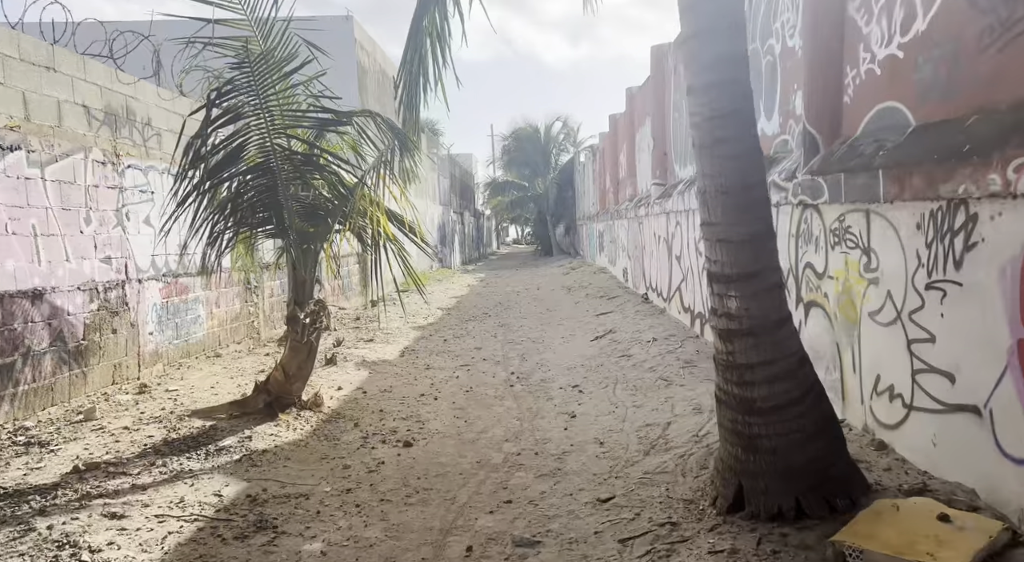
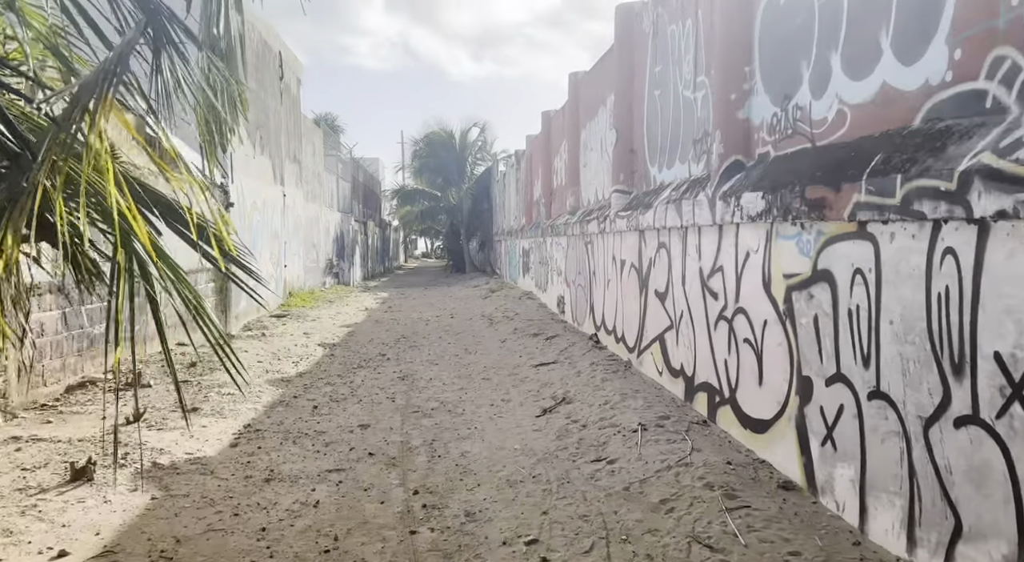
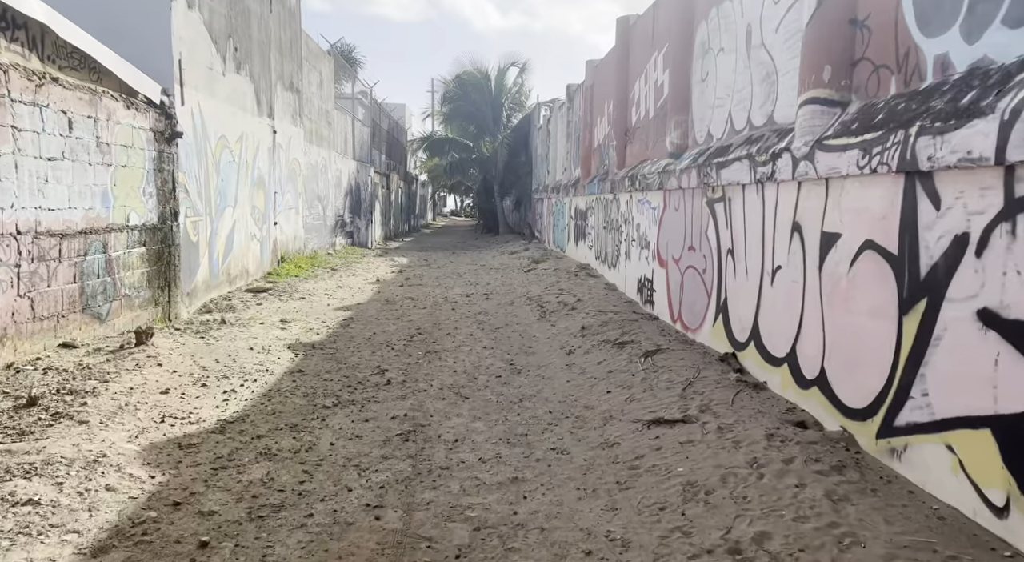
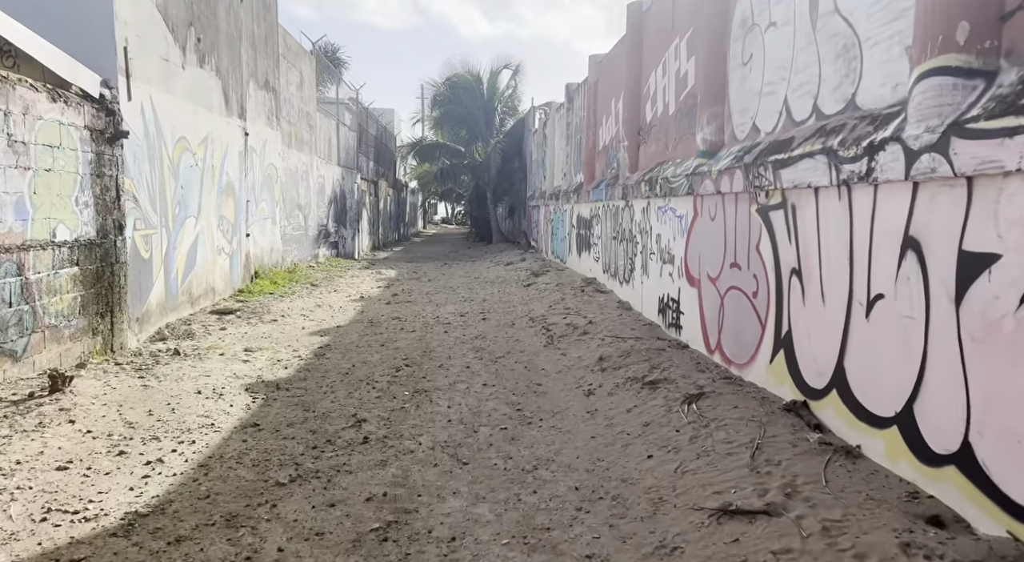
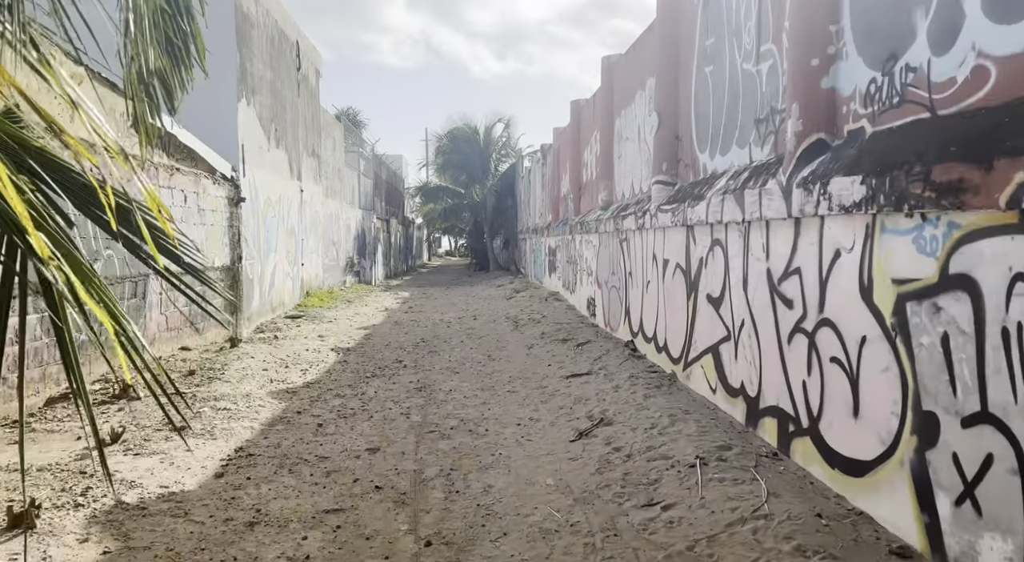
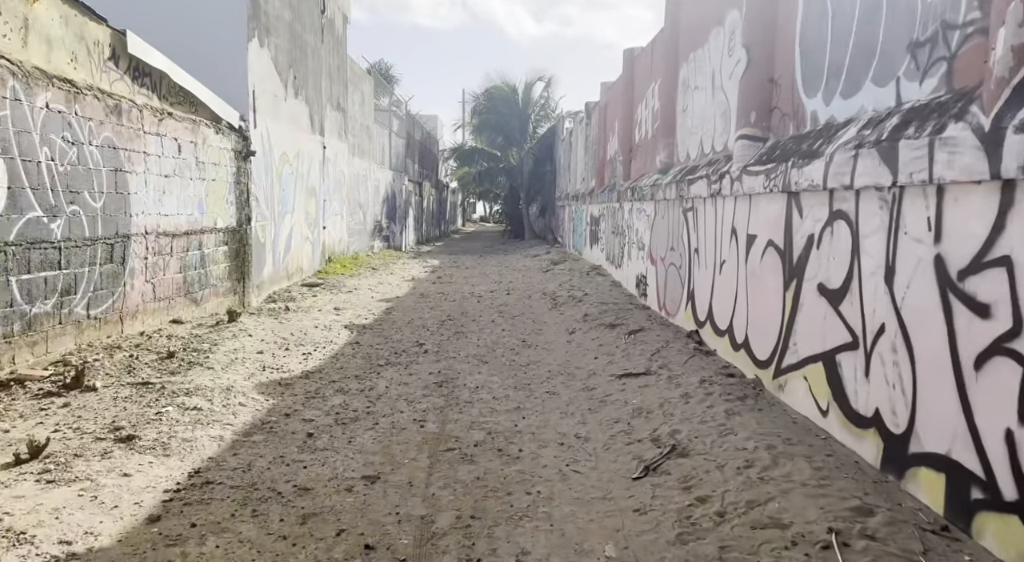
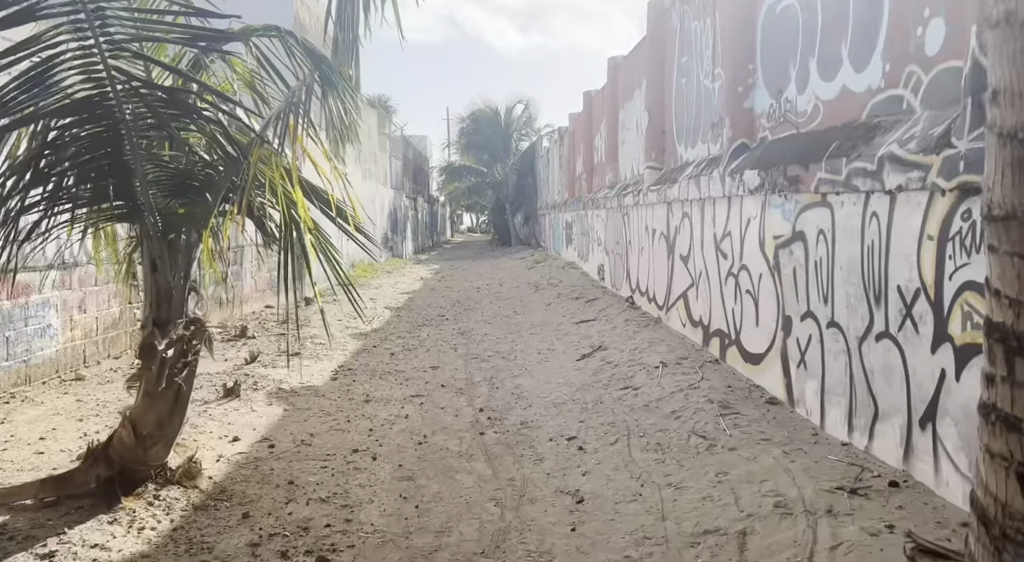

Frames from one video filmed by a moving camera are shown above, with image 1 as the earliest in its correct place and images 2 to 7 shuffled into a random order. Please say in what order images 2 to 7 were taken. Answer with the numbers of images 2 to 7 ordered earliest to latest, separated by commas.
7, 2, 5, 6, 3, 4
